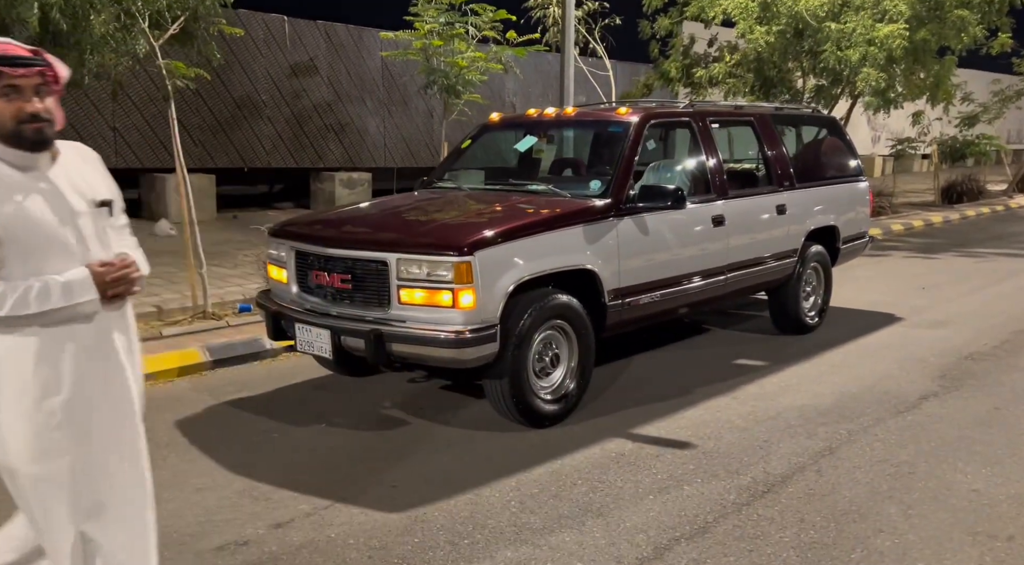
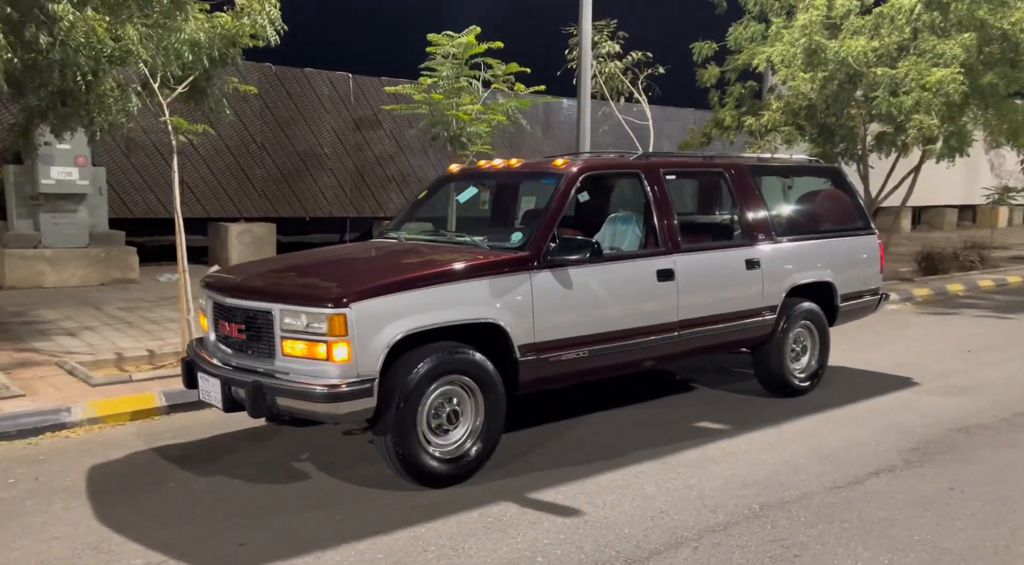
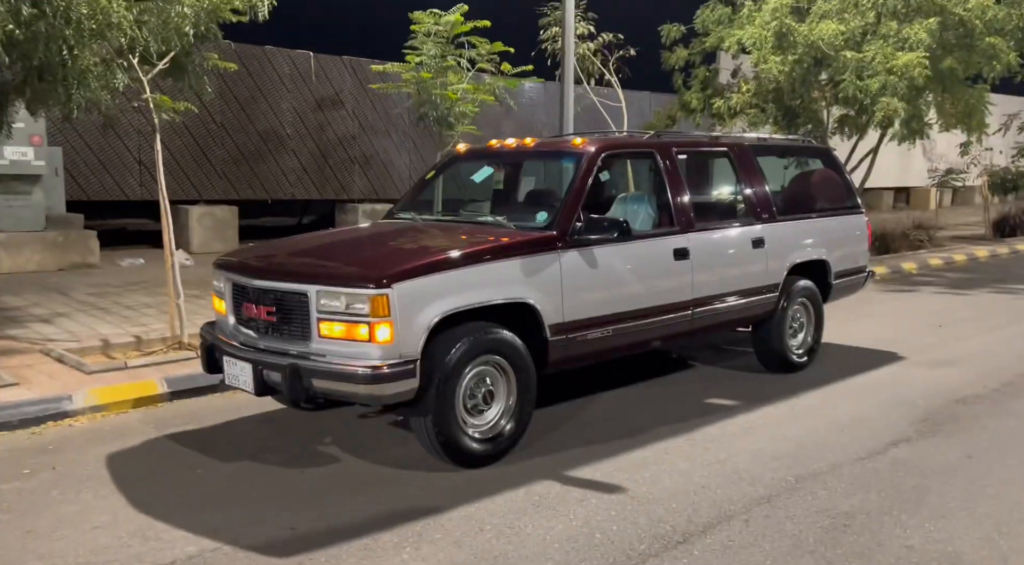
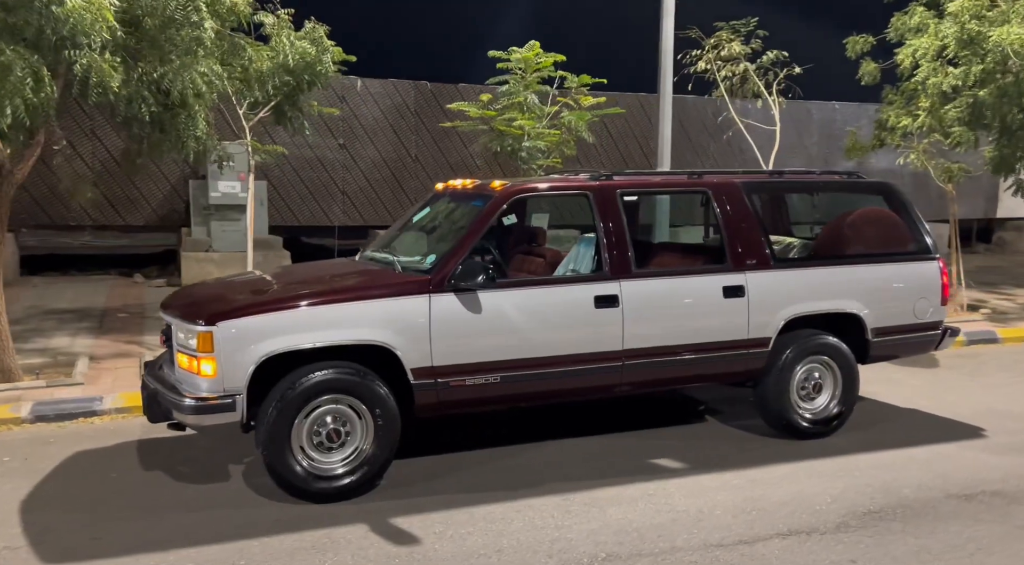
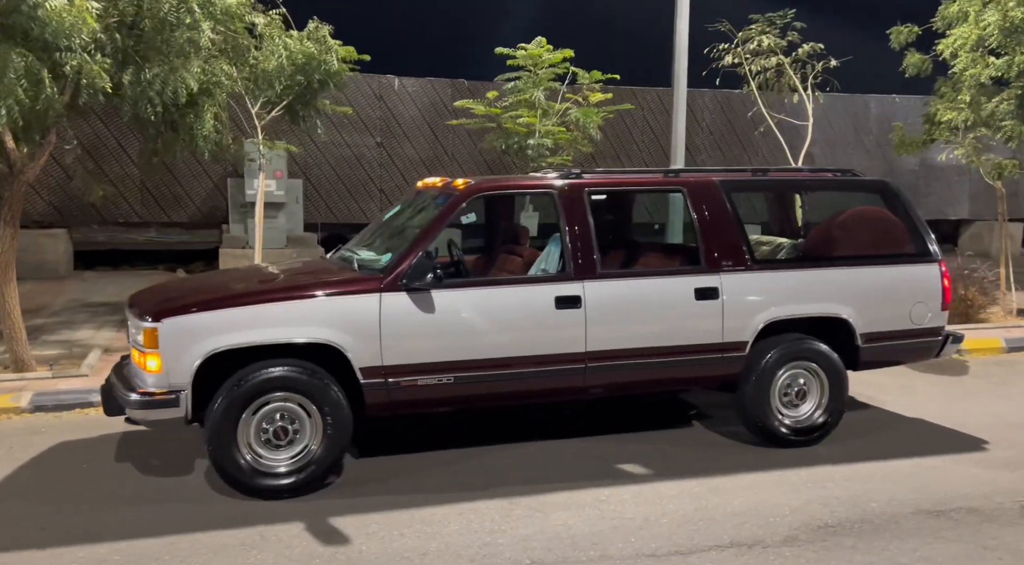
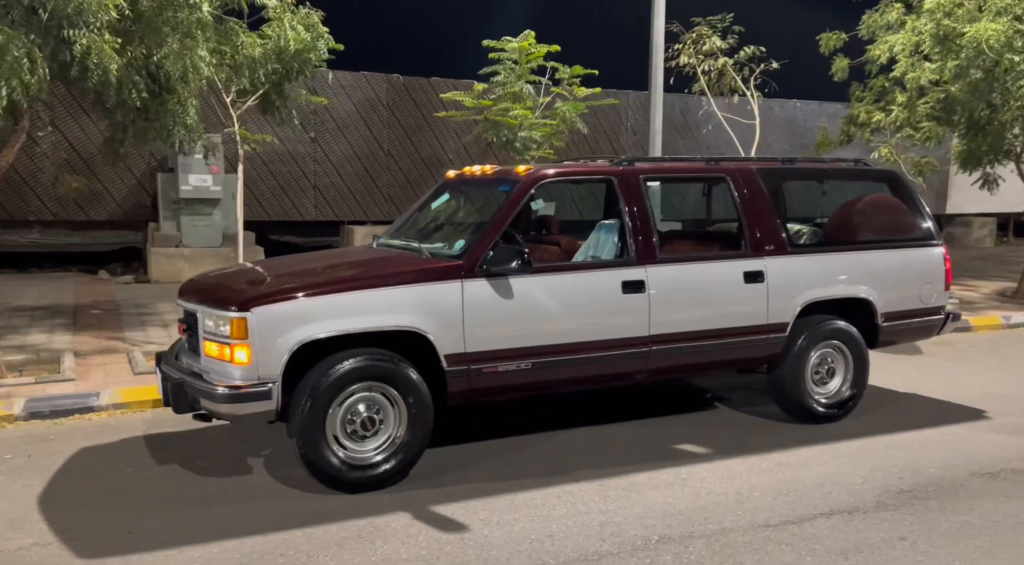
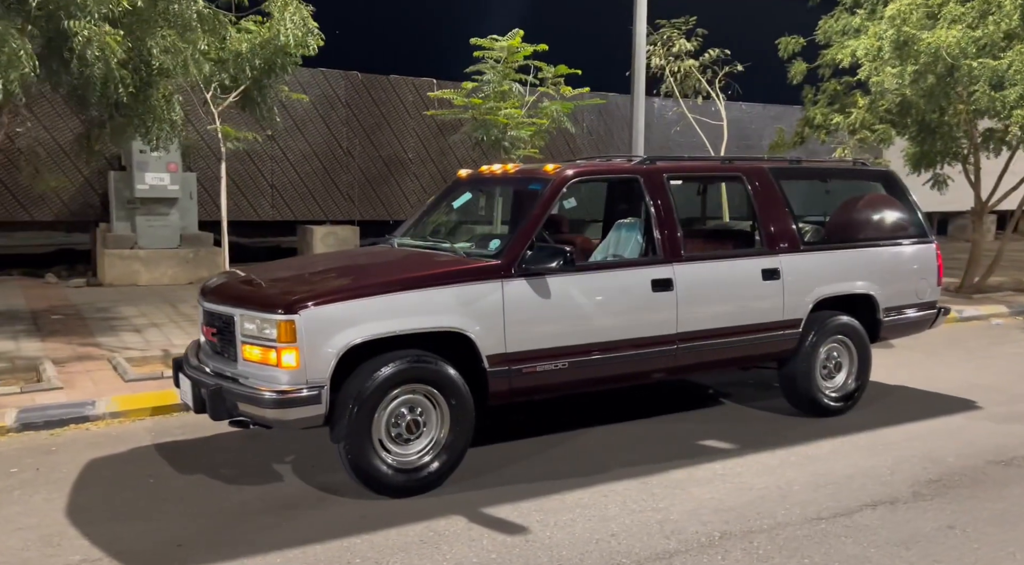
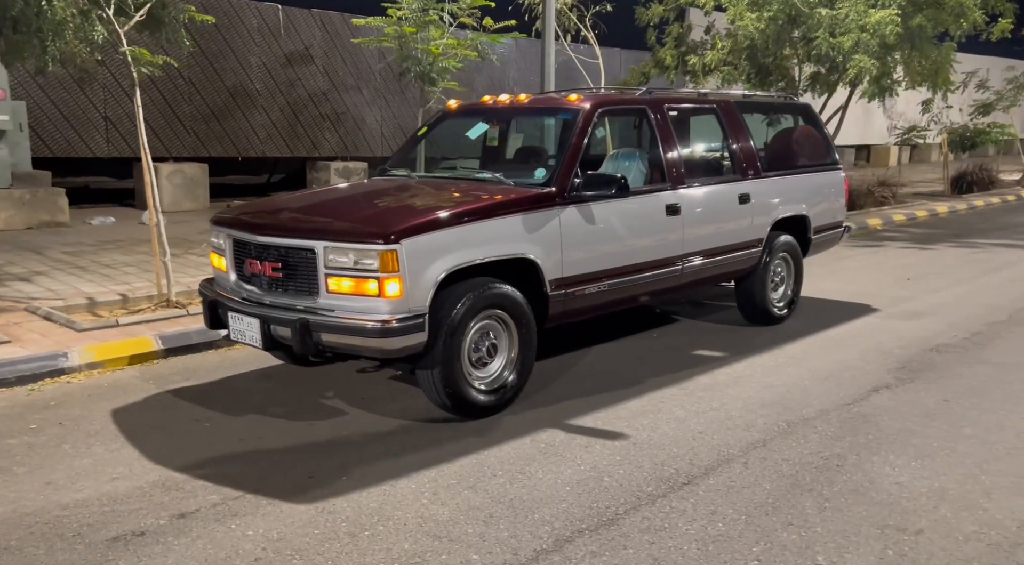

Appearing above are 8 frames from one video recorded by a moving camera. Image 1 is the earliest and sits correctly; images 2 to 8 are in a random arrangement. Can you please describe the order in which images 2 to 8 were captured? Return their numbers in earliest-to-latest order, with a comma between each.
8, 3, 2, 7, 6, 4, 5
